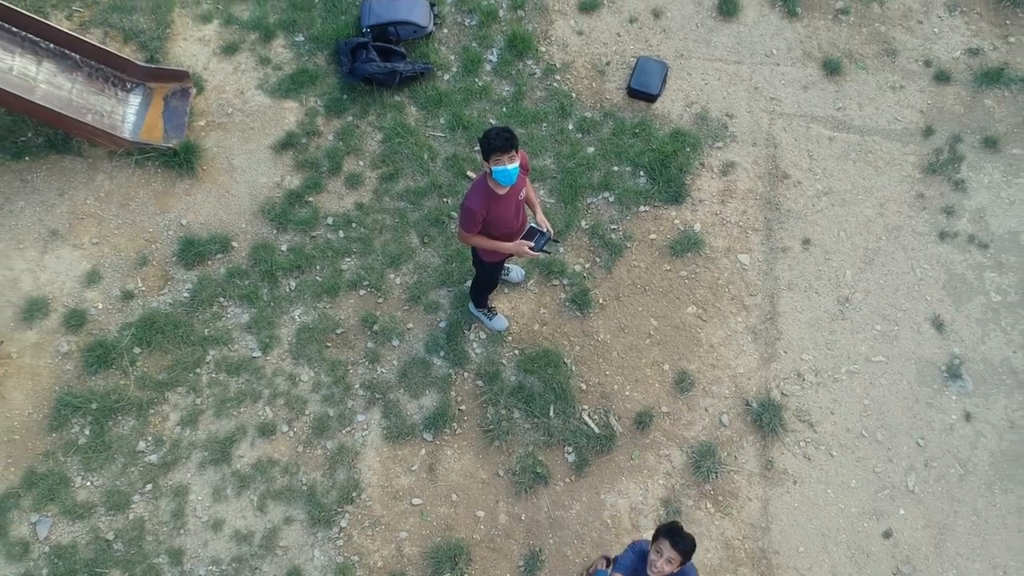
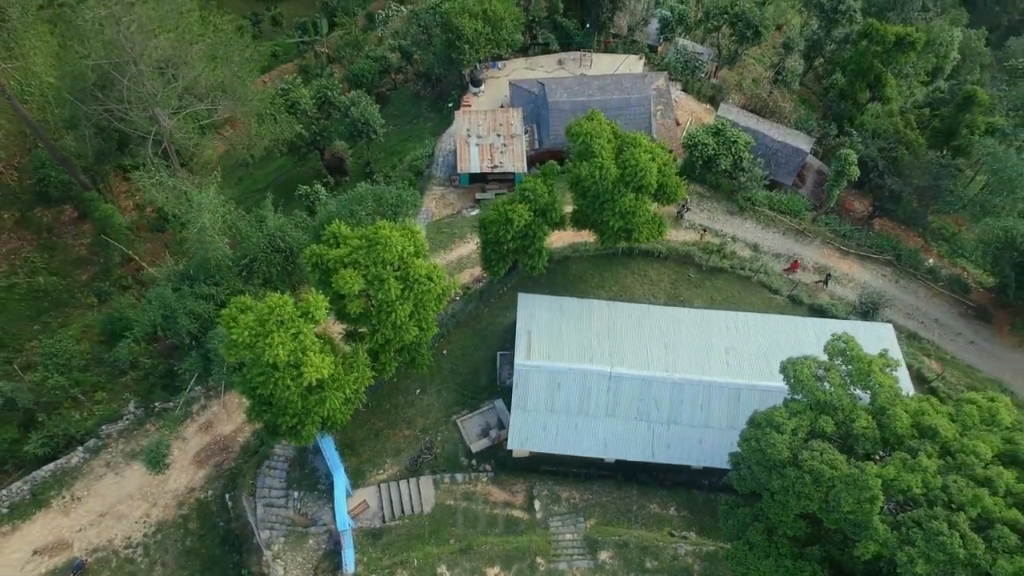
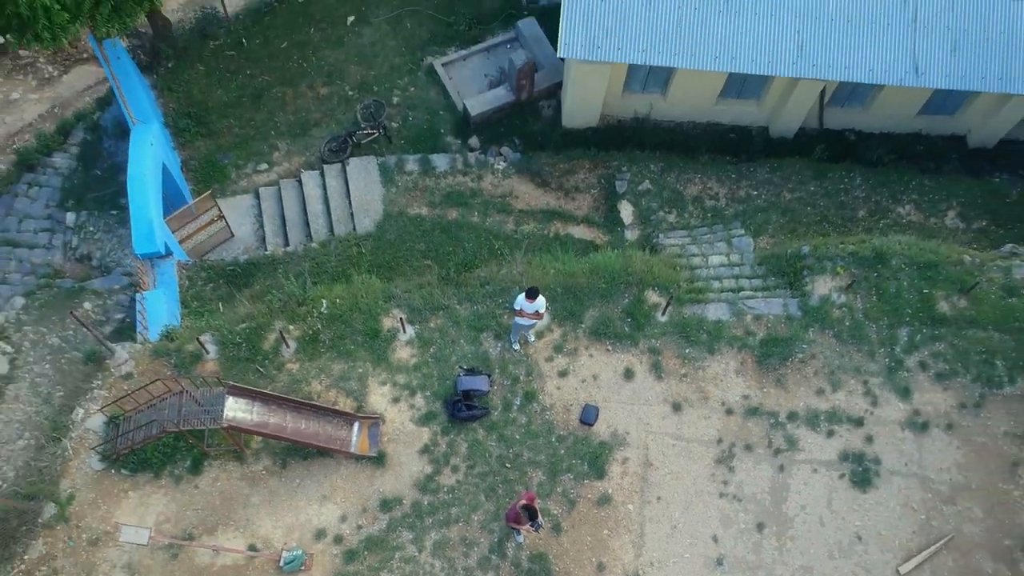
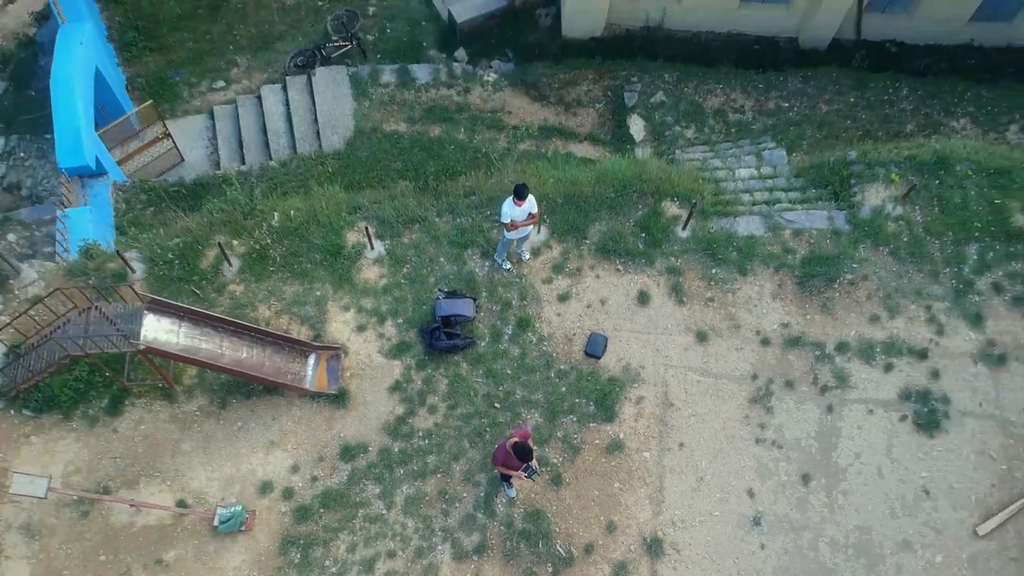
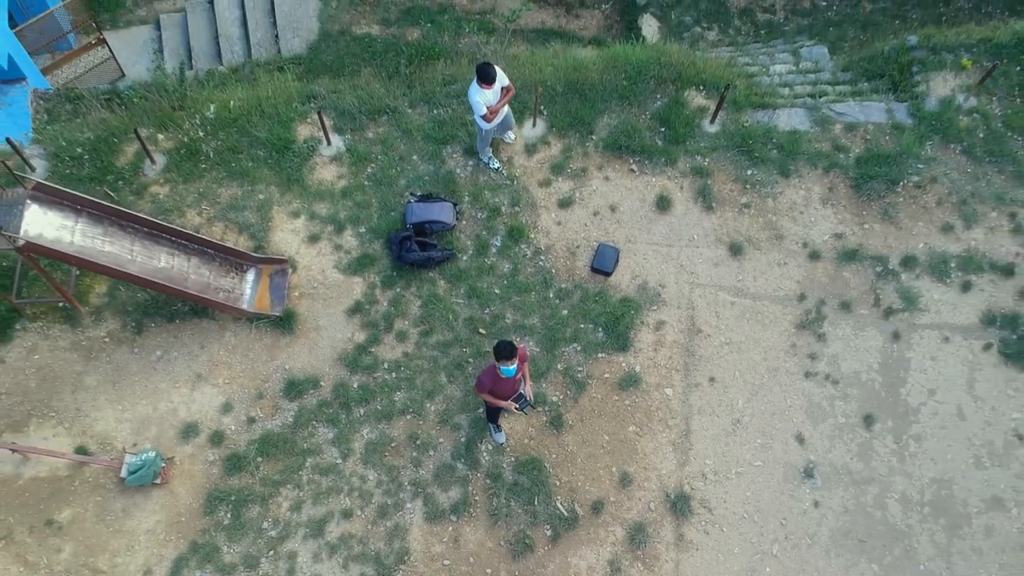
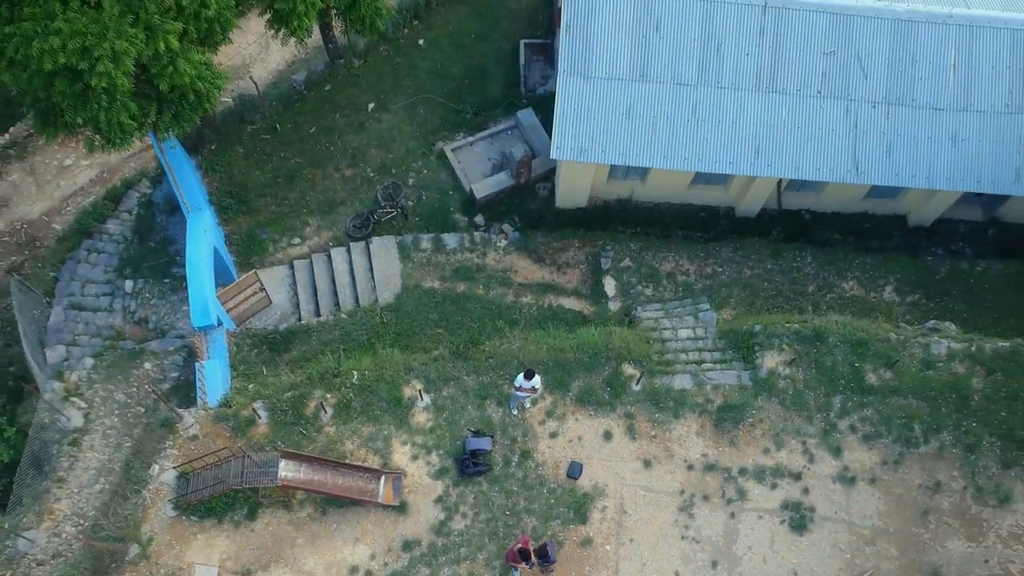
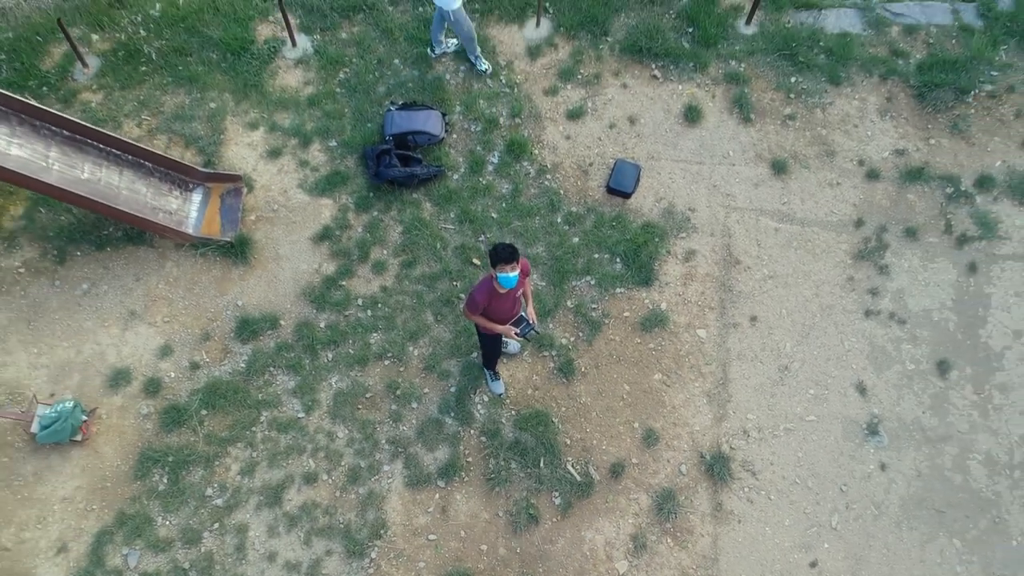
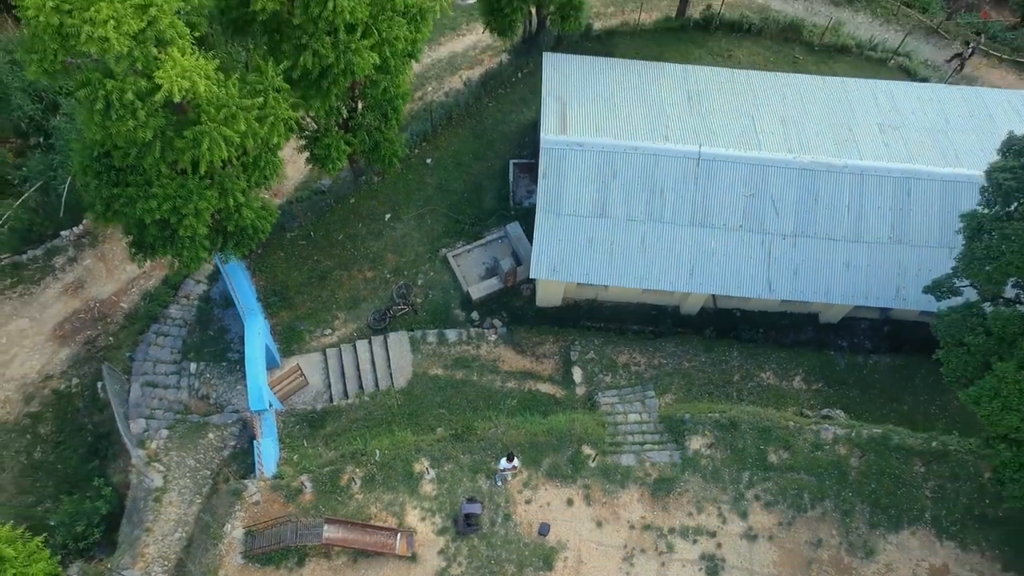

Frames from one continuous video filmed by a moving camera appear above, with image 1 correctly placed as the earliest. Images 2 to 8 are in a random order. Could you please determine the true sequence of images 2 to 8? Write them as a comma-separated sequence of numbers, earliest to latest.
7, 5, 4, 3, 6, 8, 2
